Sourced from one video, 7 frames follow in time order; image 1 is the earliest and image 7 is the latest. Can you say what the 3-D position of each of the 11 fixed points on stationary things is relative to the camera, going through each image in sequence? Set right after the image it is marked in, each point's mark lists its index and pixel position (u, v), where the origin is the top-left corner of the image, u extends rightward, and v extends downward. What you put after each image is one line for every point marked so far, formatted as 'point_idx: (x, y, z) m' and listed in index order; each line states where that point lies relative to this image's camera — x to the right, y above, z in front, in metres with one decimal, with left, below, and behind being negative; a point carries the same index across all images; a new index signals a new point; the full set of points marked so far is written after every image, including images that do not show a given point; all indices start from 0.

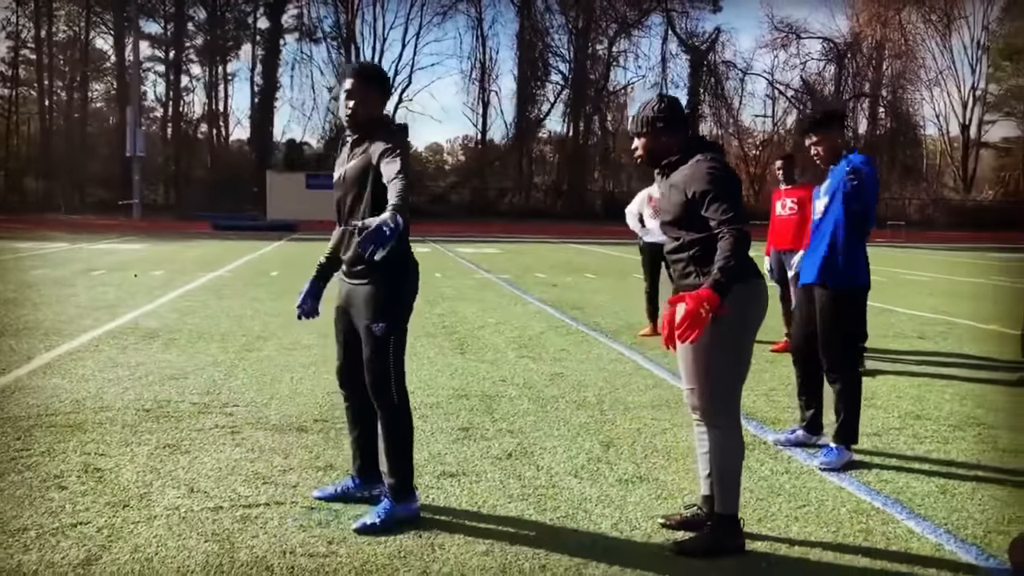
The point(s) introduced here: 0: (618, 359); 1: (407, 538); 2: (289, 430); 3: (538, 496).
0: (+0.8, -0.6, +7.0) m
1: (-0.4, -0.9, +3.4) m
2: (-1.2, -0.8, +4.9) m
3: (+0.1, -0.9, +3.9) m
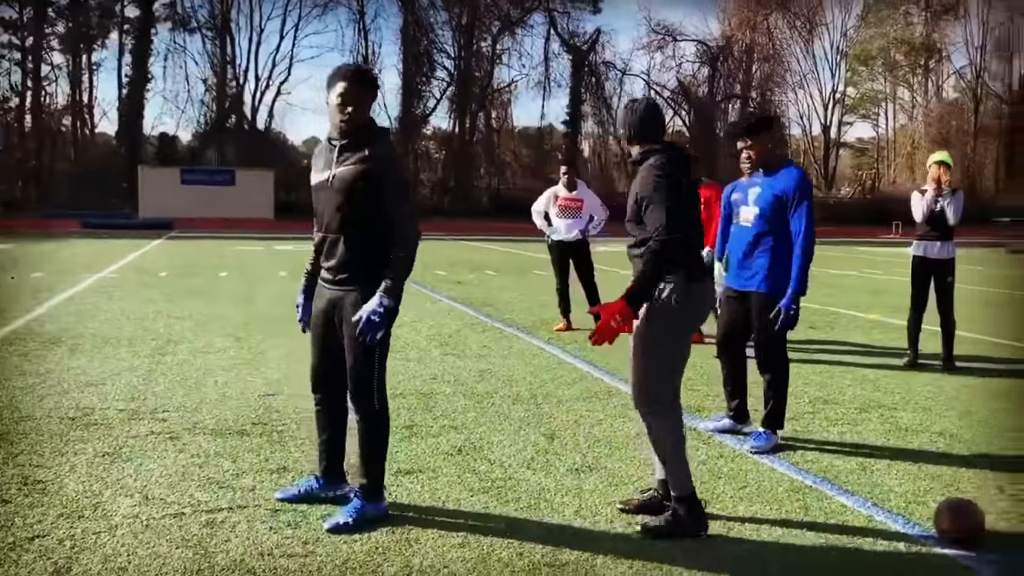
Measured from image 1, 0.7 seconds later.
0: (+0.2, -0.5, +7.2) m
1: (-0.5, -0.9, +3.4) m
2: (-1.5, -0.8, +4.8) m
3: (-0.1, -0.9, +4.0) m
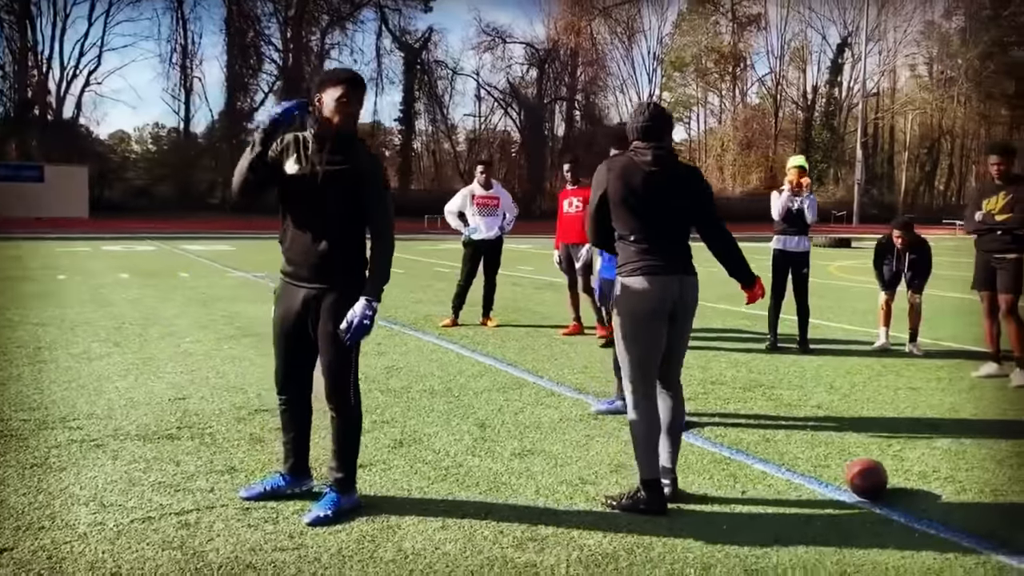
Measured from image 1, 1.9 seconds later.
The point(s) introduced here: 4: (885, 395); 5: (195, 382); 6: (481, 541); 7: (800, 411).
0: (-0.6, -0.5, +7.4) m
1: (-0.6, -0.9, +3.5) m
2: (-1.8, -0.8, +4.7) m
3: (-0.3, -0.9, +4.2) m
4: (+2.6, -0.7, +6.2) m
5: (-2.1, -0.6, +6.1) m
6: (-0.1, -1.0, +3.4) m
7: (+1.8, -0.8, +5.6) m
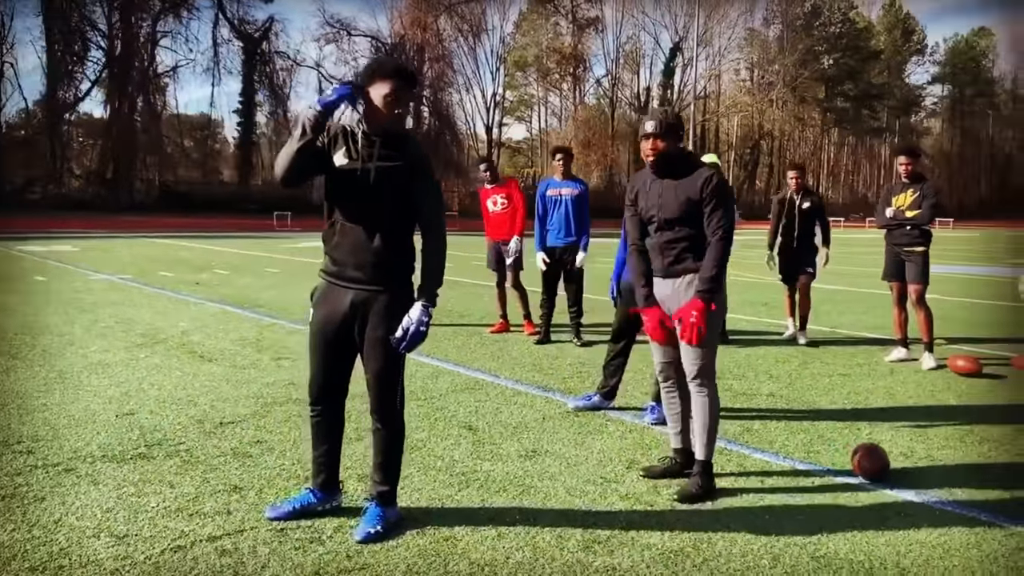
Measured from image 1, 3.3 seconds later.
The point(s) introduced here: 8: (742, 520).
0: (-1.1, -0.5, +7.1) m
1: (-0.4, -0.9, +3.4) m
2: (-1.8, -0.8, +4.3) m
3: (-0.2, -0.9, +4.0) m
4: (+2.2, -0.7, +6.5) m
5: (-2.3, -0.7, +5.6) m
6: (+0.1, -1.0, +3.3) m
7: (+1.6, -0.7, +5.9) m
8: (+0.9, -0.9, +3.6) m
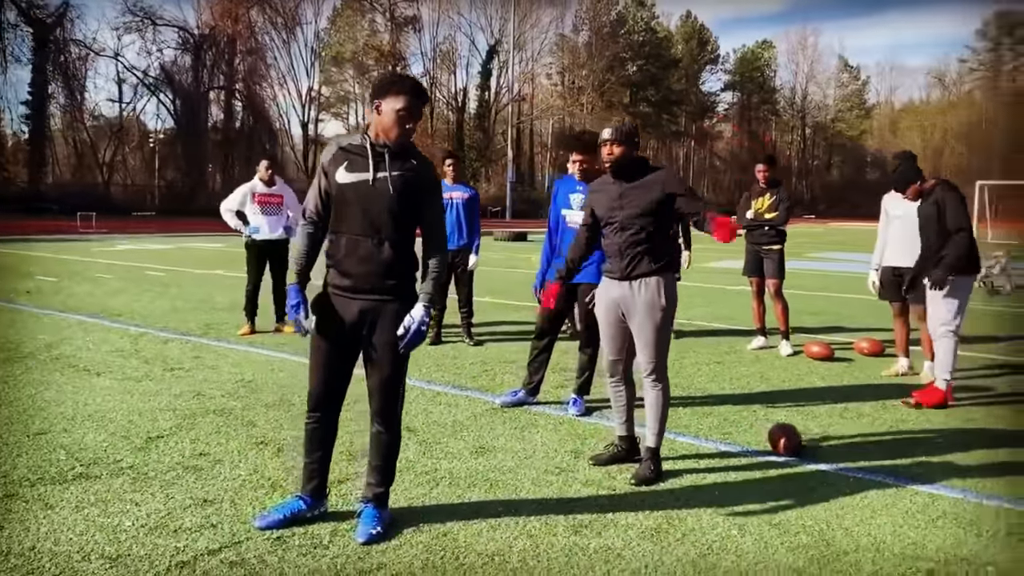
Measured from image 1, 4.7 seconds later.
0: (-1.9, -0.6, +7.0) m
1: (-0.4, -1.0, +3.5) m
2: (-2.0, -0.9, +4.1) m
3: (-0.3, -0.9, +4.2) m
4: (+1.5, -0.7, +7.1) m
5: (-2.8, -0.7, +5.2) m
6: (+0.1, -1.0, +3.5) m
7: (+1.0, -0.7, +6.3) m
8: (+0.8, -0.9, +4.0) m
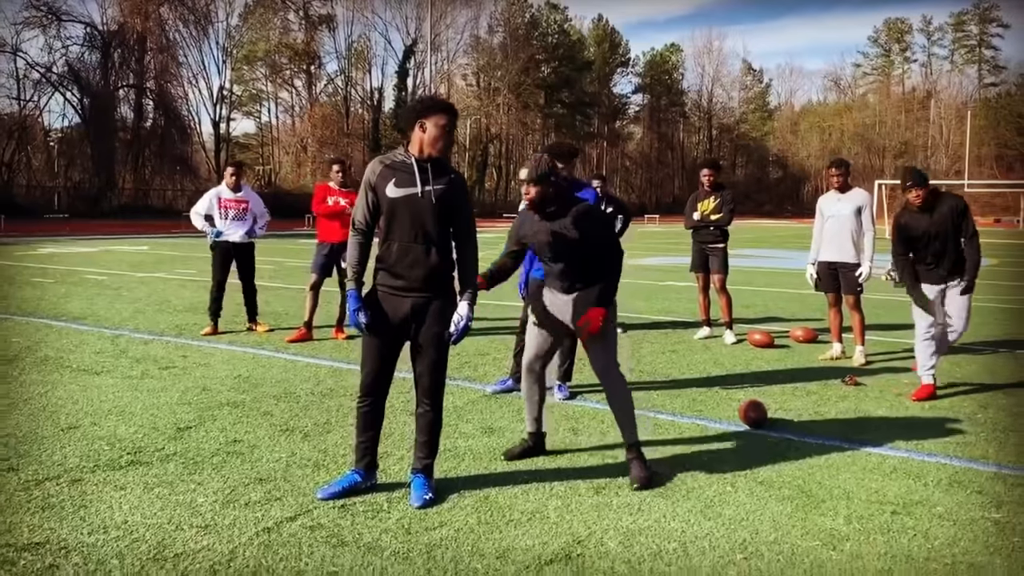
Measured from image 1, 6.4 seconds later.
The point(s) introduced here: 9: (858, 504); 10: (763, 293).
0: (-2.1, -0.6, +7.4) m
1: (-0.2, -0.9, +4.0) m
2: (-1.9, -0.9, +4.4) m
3: (-0.3, -0.9, +4.7) m
4: (+1.3, -0.6, +7.8) m
5: (-2.8, -0.8, +5.5) m
6: (+0.2, -1.0, +4.1) m
7: (+0.9, -0.7, +7.0) m
8: (+0.9, -0.9, +4.7) m
9: (+1.6, -1.0, +4.1) m
10: (+3.8, -0.1, +13.5) m
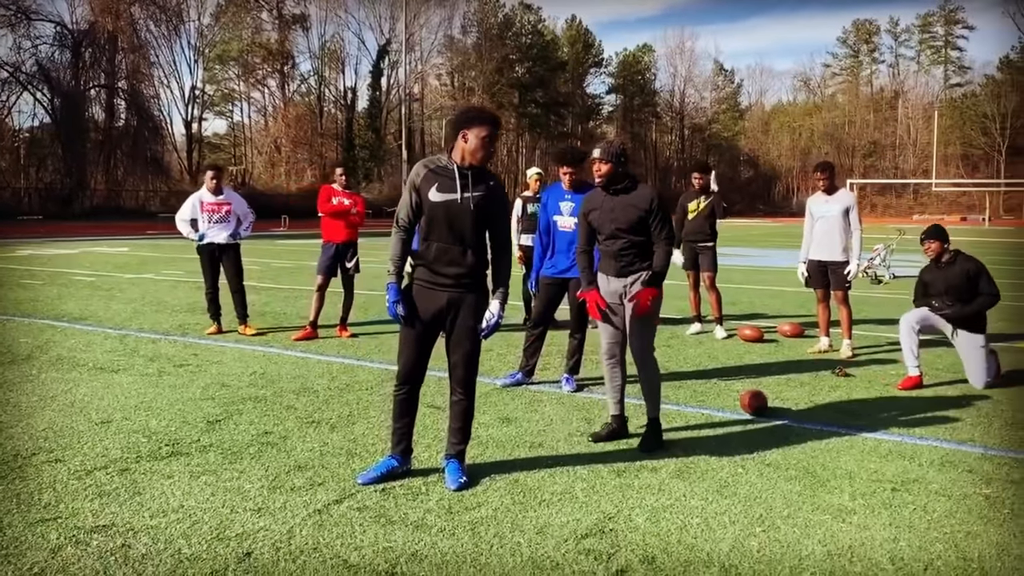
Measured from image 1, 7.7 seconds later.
0: (-2.0, -0.6, +7.6) m
1: (-0.1, -0.9, +4.3) m
2: (-1.8, -0.9, +4.6) m
3: (-0.1, -0.9, +5.0) m
4: (+1.3, -0.6, +8.1) m
5: (-2.7, -0.8, +5.7) m
6: (+0.4, -0.9, +4.4) m
7: (+0.9, -0.7, +7.3) m
8: (+1.0, -0.9, +5.0) m
9: (+1.7, -0.9, +4.4) m
10: (+3.6, 0.0, +13.9) m
